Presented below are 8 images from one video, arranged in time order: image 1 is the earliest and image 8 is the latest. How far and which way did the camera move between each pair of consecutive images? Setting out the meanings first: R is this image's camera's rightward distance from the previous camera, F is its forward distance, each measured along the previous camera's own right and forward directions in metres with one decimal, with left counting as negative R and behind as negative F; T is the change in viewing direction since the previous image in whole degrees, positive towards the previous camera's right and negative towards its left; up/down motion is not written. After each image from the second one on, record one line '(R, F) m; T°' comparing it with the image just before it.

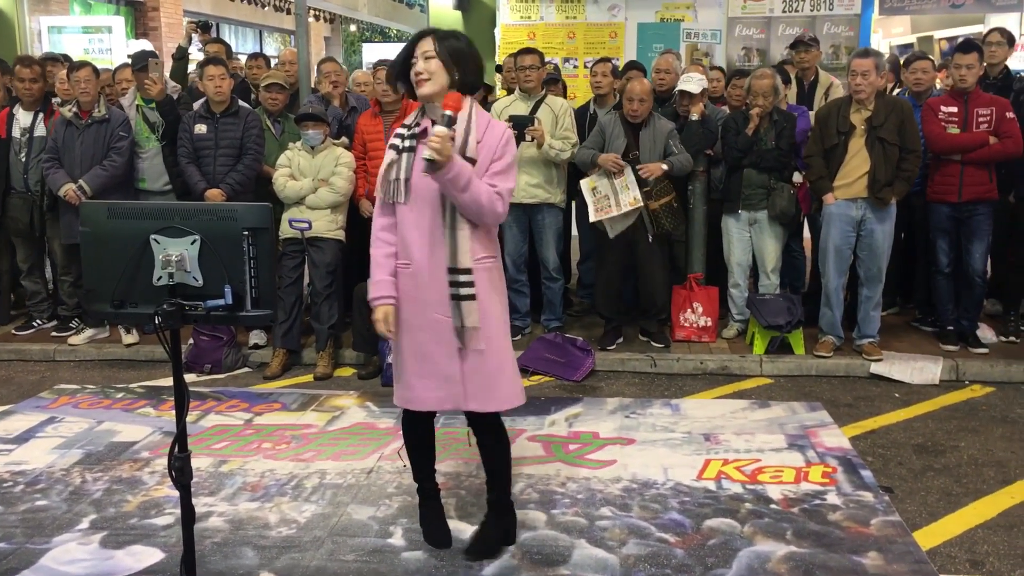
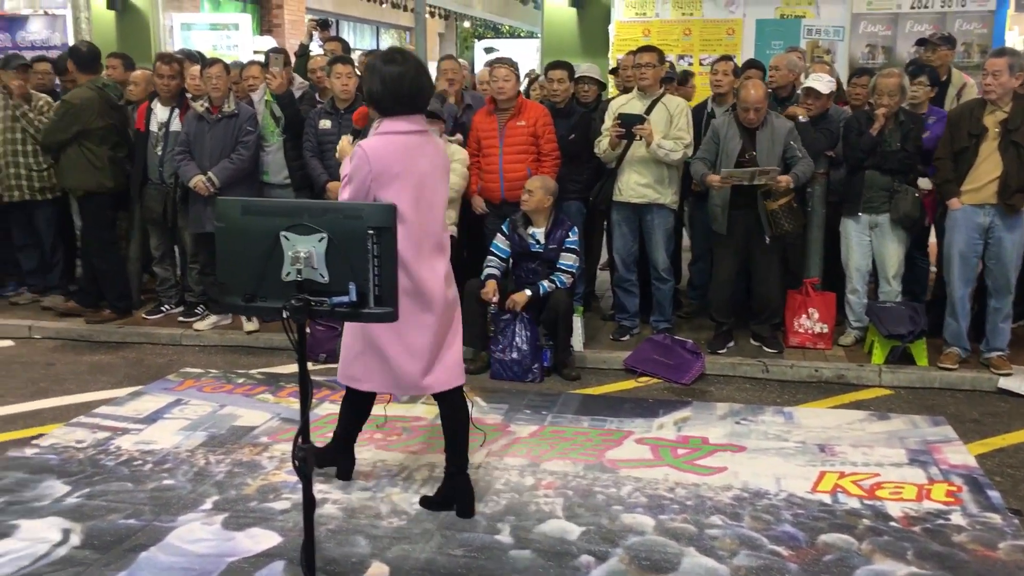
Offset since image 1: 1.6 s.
(0.0, 0.0) m; -6°
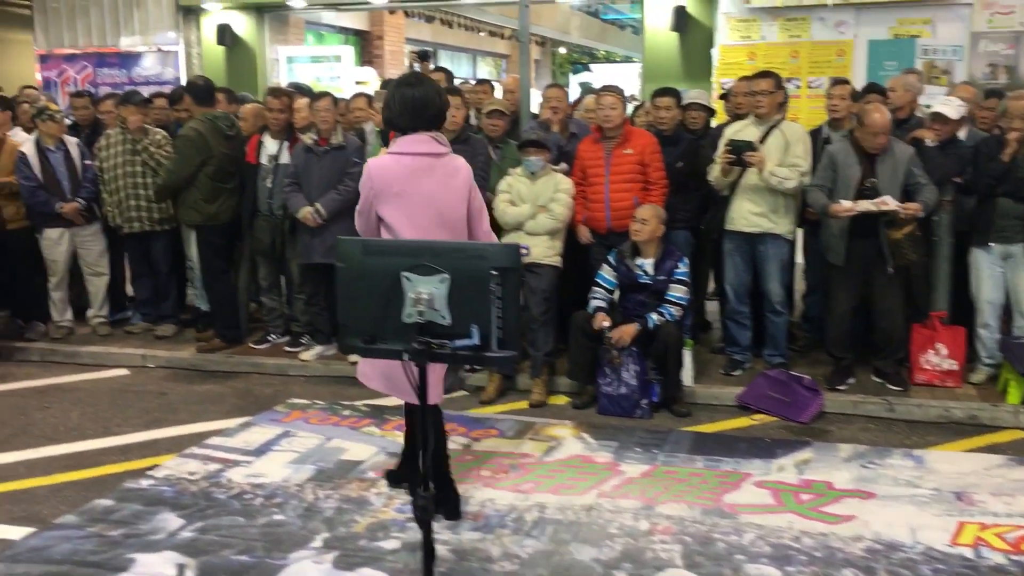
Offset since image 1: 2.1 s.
(-0.1, +0.1) m; -5°
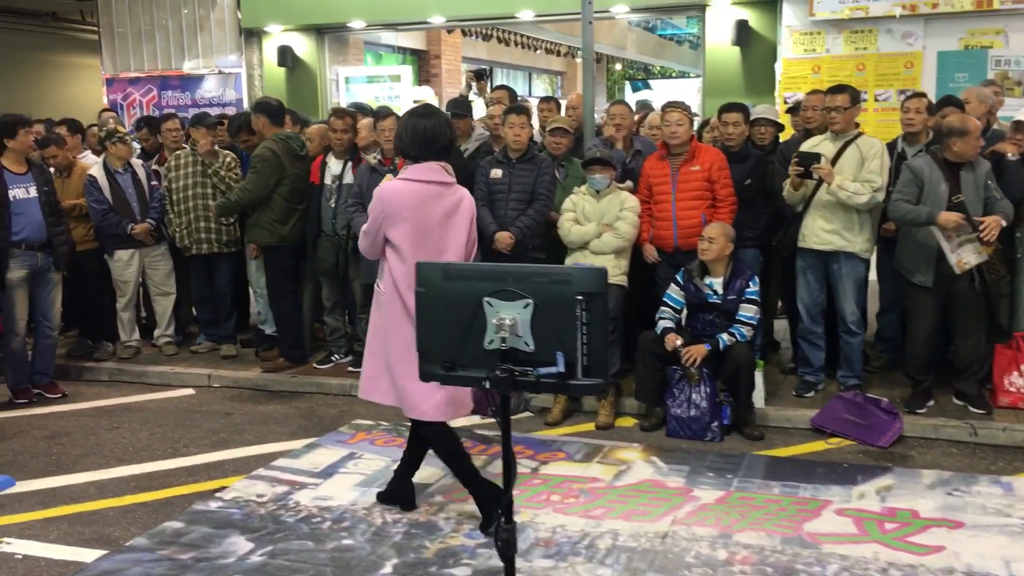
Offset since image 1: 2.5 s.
(-0.1, +0.1) m; -3°
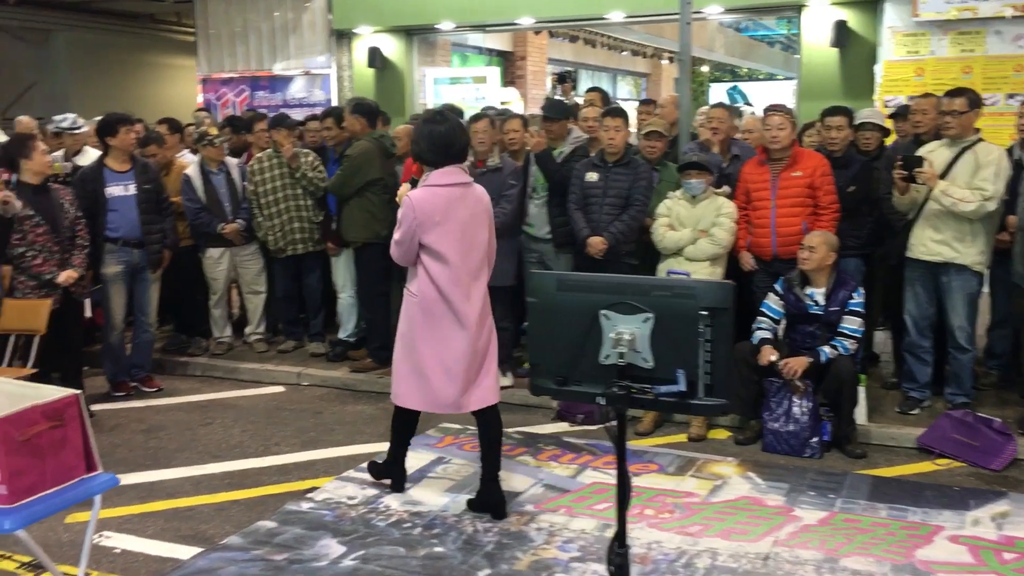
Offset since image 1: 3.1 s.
(-0.1, +0.1) m; -4°
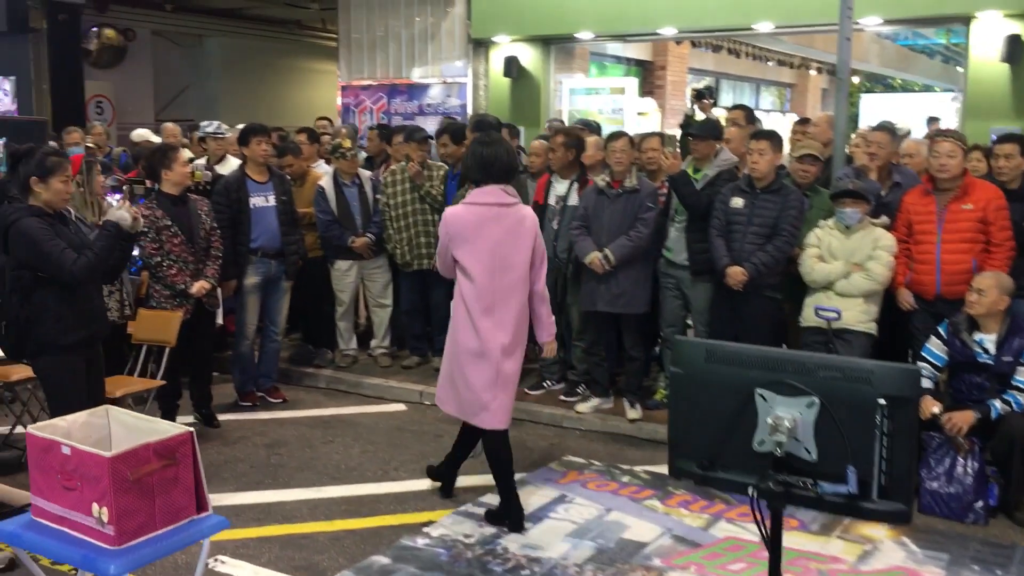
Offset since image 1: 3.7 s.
(0.0, +0.3) m; -8°
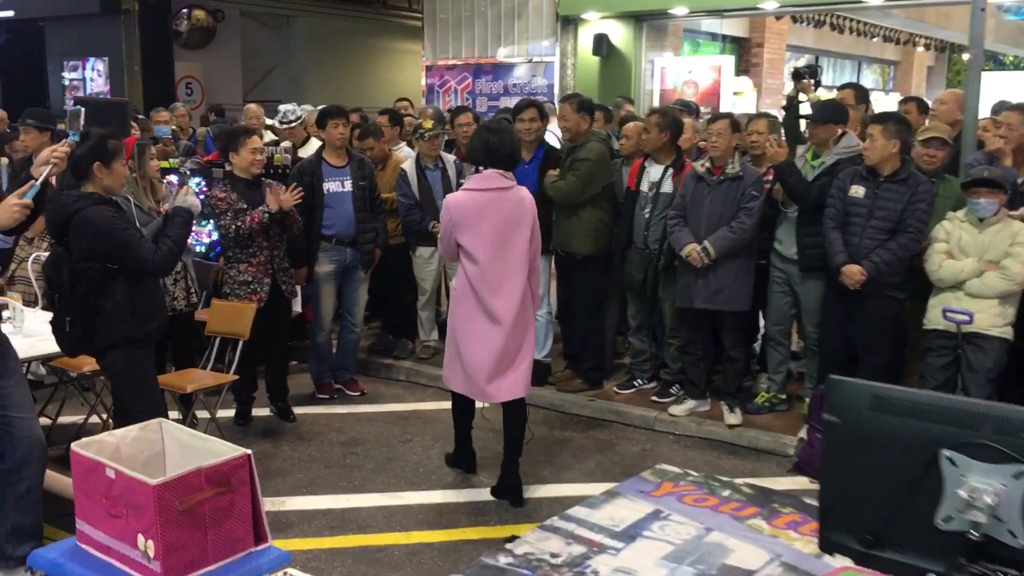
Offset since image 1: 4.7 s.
(-0.1, +0.4) m; -5°
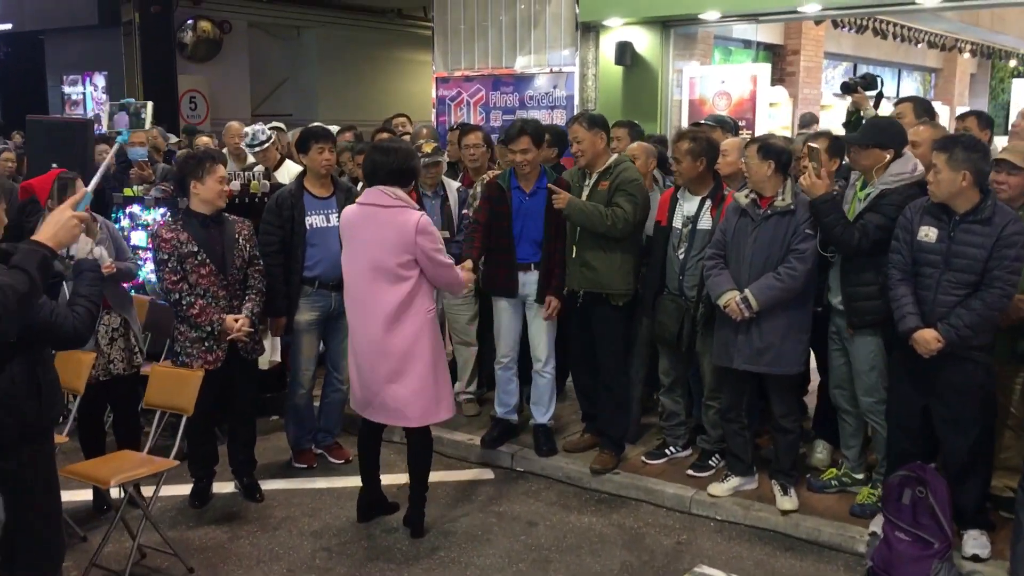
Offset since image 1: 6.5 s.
(+0.1, +0.9) m; -1°
